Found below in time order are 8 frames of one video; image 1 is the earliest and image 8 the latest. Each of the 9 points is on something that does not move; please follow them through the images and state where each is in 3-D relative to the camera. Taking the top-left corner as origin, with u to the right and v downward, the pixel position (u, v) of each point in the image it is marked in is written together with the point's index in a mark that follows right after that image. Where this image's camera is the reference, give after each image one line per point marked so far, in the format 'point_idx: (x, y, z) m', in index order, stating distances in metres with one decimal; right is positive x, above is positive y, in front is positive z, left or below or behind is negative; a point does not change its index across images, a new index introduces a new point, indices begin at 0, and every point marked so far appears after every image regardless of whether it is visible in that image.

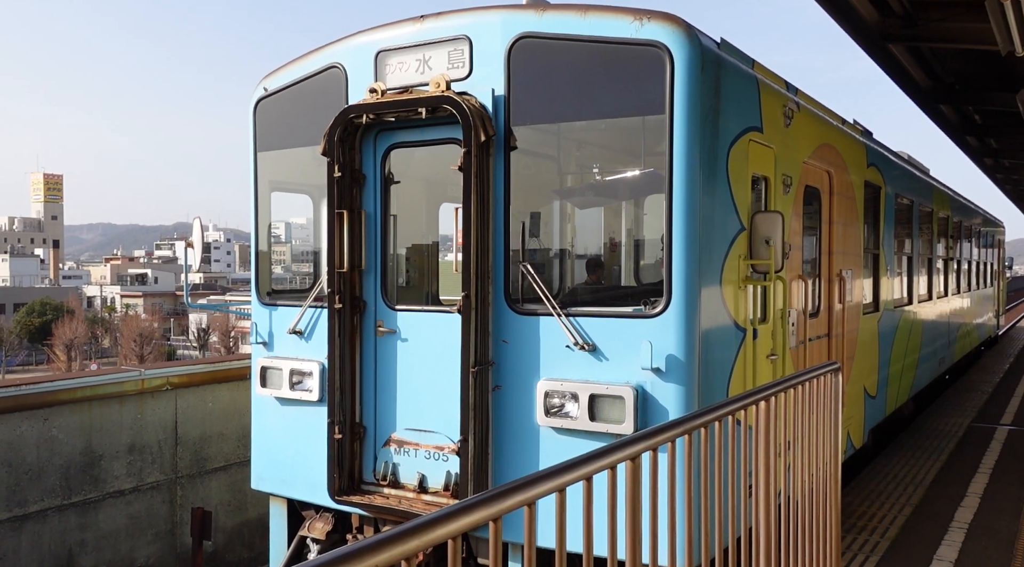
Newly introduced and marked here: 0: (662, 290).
0: (+0.7, 0.0, +4.1) m
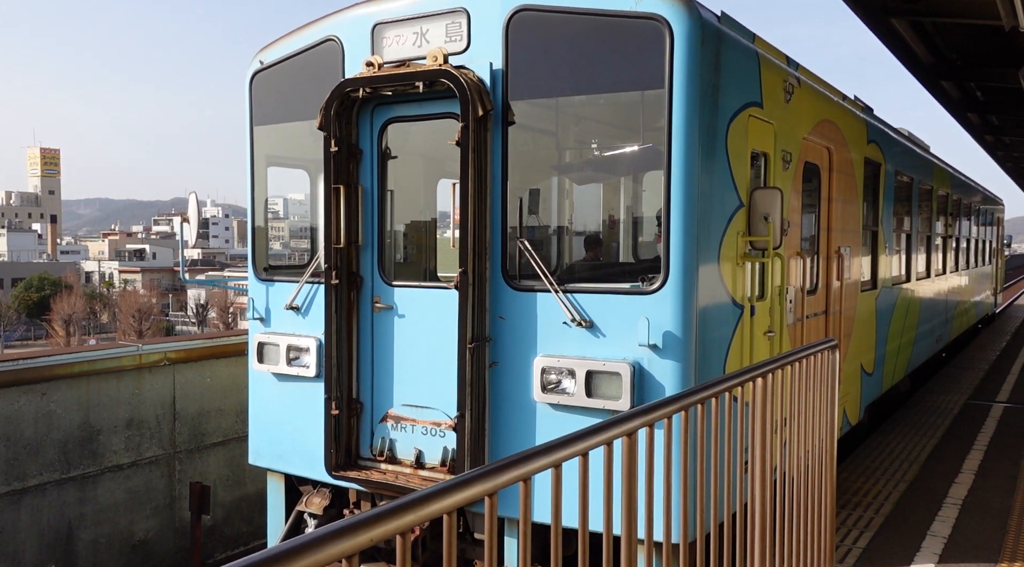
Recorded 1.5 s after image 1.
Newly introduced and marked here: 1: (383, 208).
0: (+0.6, +0.1, +4.1) m
1: (-0.7, +0.4, +4.7) m
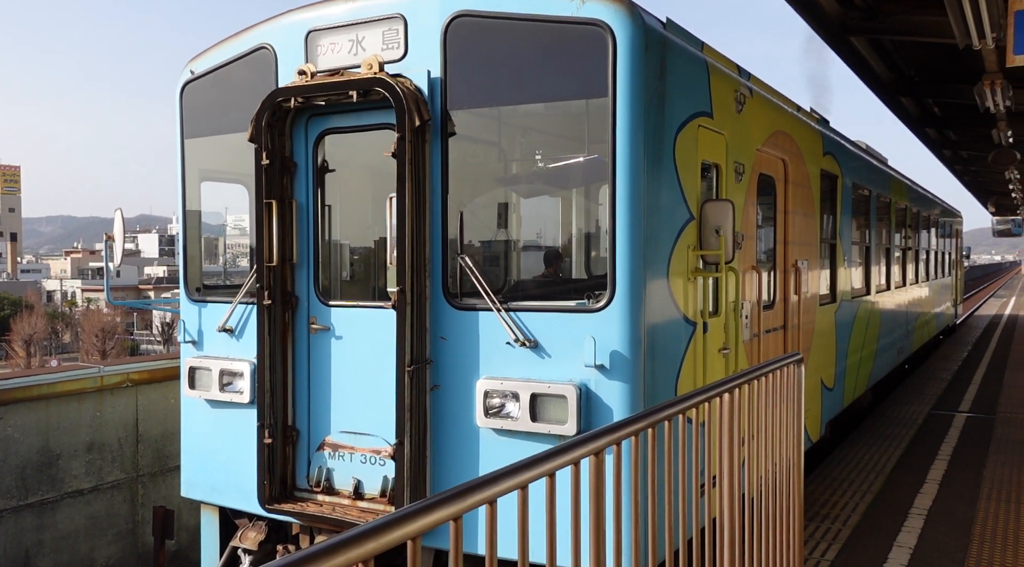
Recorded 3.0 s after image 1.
0: (+0.4, 0.0, +3.9) m
1: (-0.9, +0.3, +4.5) m
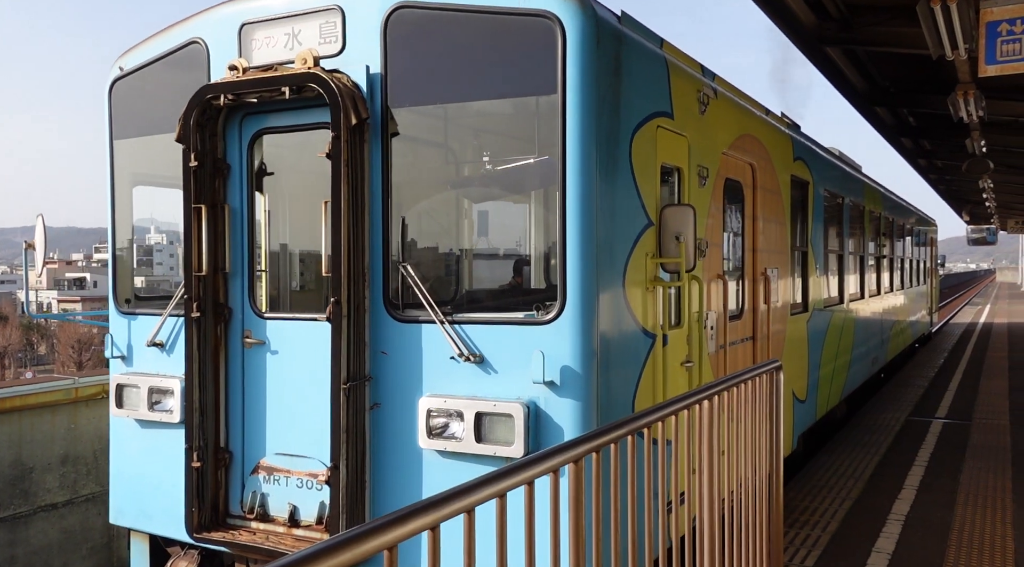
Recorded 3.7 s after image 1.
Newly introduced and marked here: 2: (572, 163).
0: (+0.2, 0.0, +3.6) m
1: (-1.2, +0.2, +4.2) m
2: (+0.2, +0.5, +3.6) m
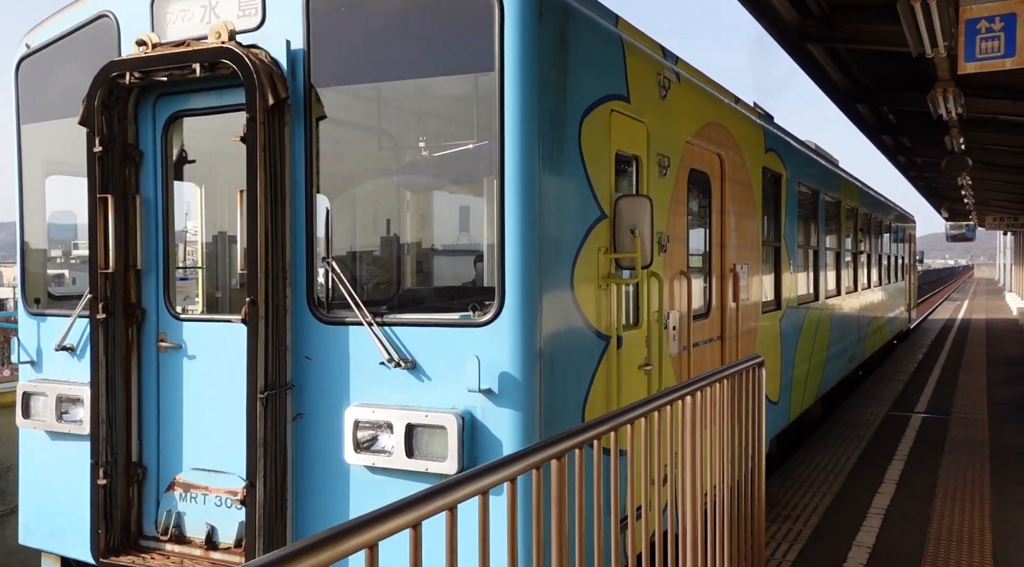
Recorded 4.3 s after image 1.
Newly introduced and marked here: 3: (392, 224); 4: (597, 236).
0: (-0.1, 0.0, +3.3) m
1: (-1.4, +0.3, +3.8) m
2: (0.0, +0.5, +3.3) m
3: (-0.4, +0.2, +3.4) m
4: (+0.4, +0.2, +3.8) m
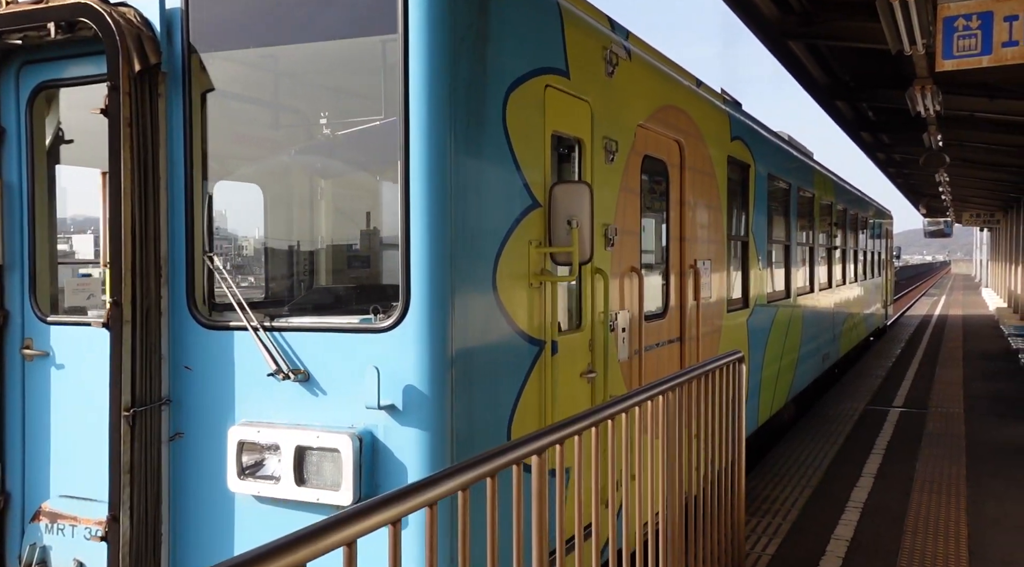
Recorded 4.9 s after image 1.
0: (-0.3, 0.0, +2.8) m
1: (-1.7, +0.3, +3.3) m
2: (-0.3, +0.5, +2.8) m
3: (-0.7, +0.2, +3.0) m
4: (+0.1, +0.2, +3.3) m
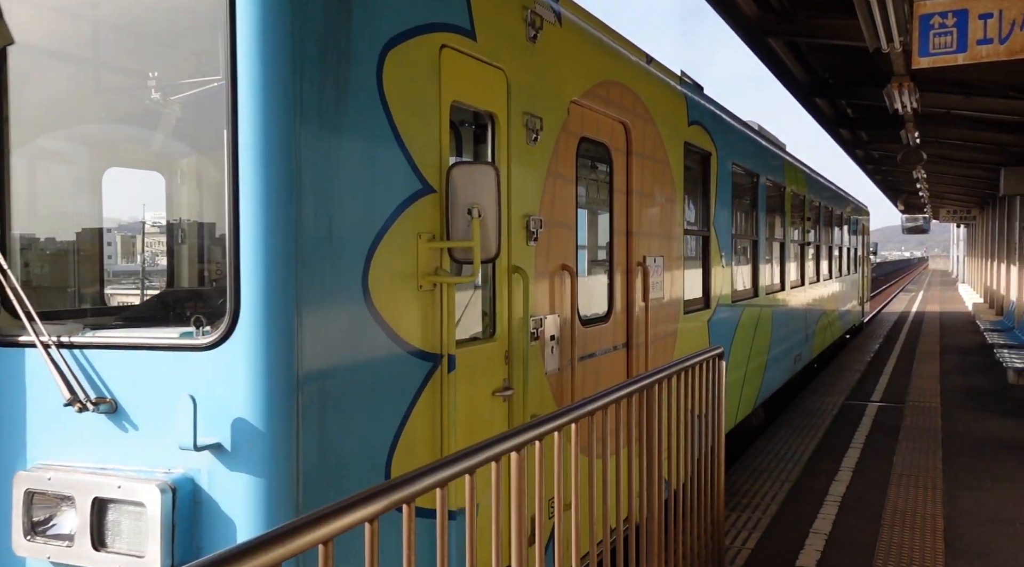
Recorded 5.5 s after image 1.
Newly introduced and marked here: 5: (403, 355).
0: (-0.7, 0.0, +2.2) m
1: (-2.0, +0.3, +2.7) m
2: (-0.6, +0.5, +2.2) m
3: (-1.1, +0.2, +2.3) m
4: (-0.3, +0.2, +2.7) m
5: (-0.3, -0.2, +2.7) m
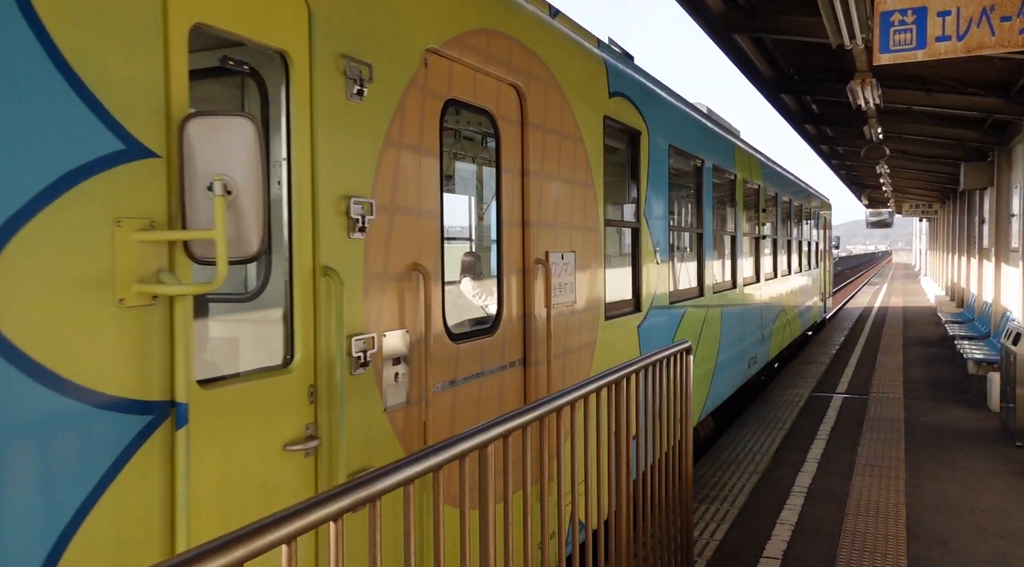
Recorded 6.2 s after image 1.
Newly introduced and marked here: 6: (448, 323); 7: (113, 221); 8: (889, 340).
0: (-1.1, -0.1, +1.2) m
1: (-2.5, +0.2, +1.6) m
2: (-1.1, +0.4, +1.2) m
3: (-1.5, +0.2, +1.3) m
4: (-0.8, +0.2, +1.8) m
5: (-0.8, -0.2, +1.7) m
6: (-0.2, -0.1, +3.3) m
7: (-0.8, +0.1, +1.8) m
8: (+7.1, -1.2, +17.5) m
